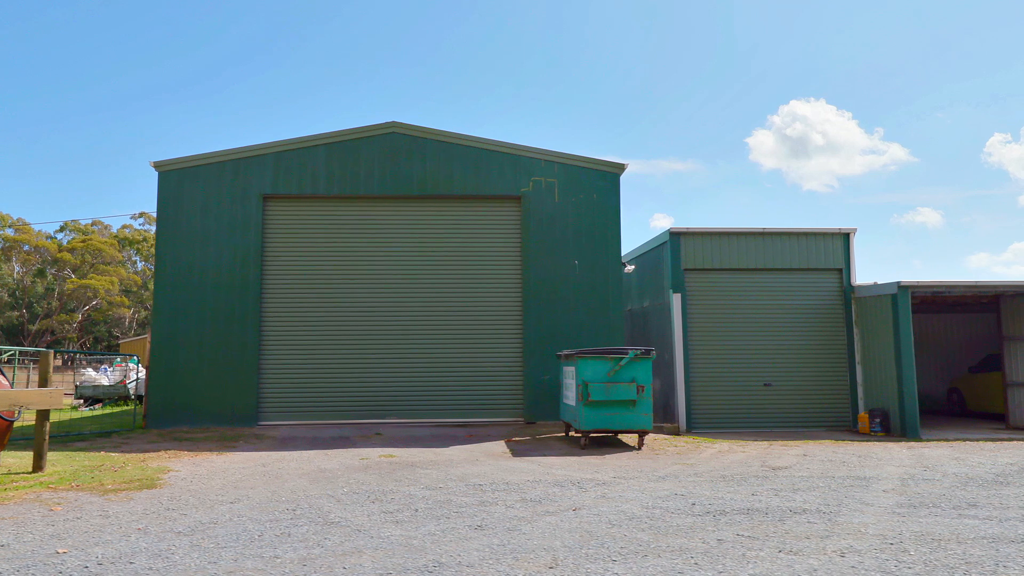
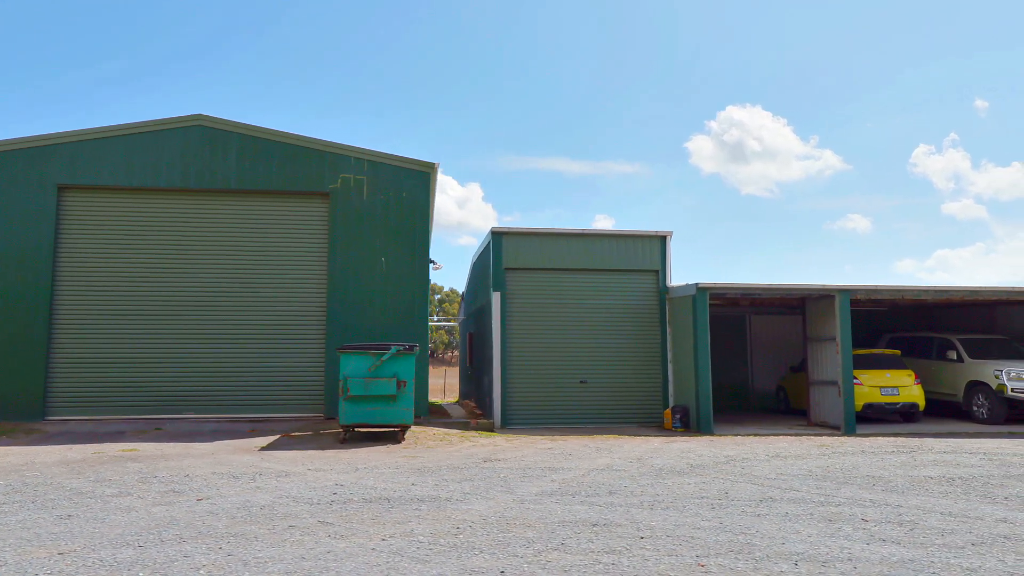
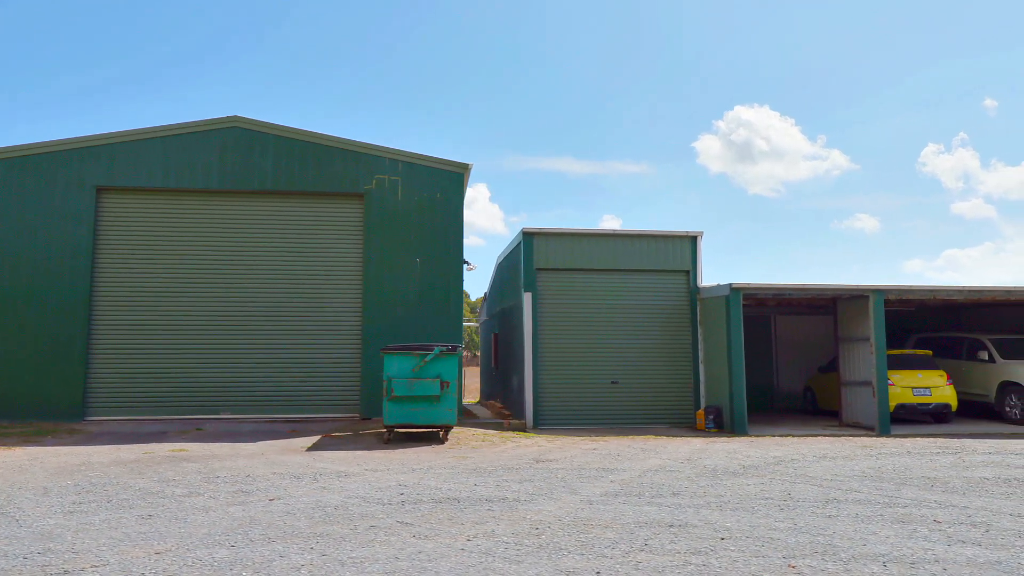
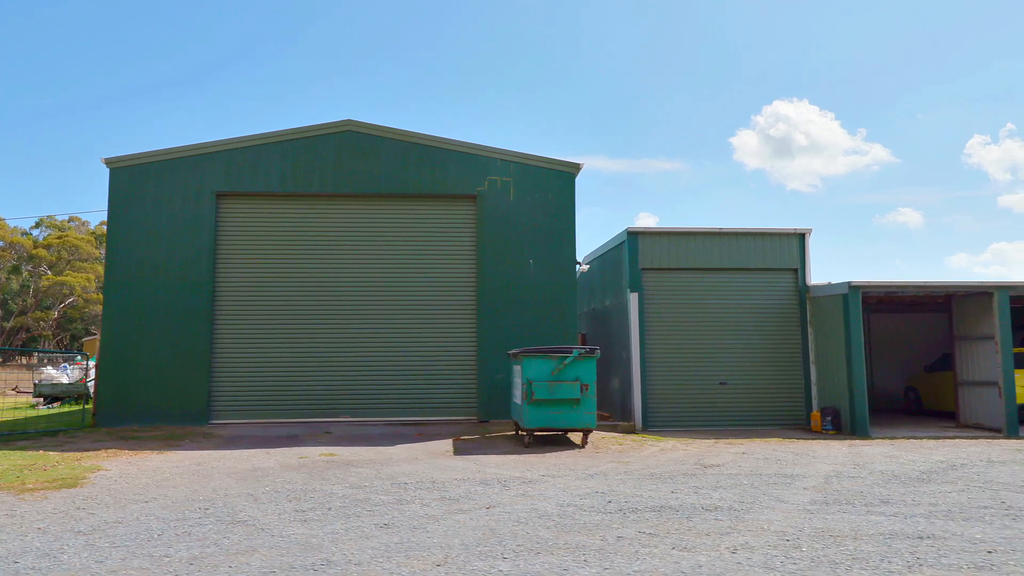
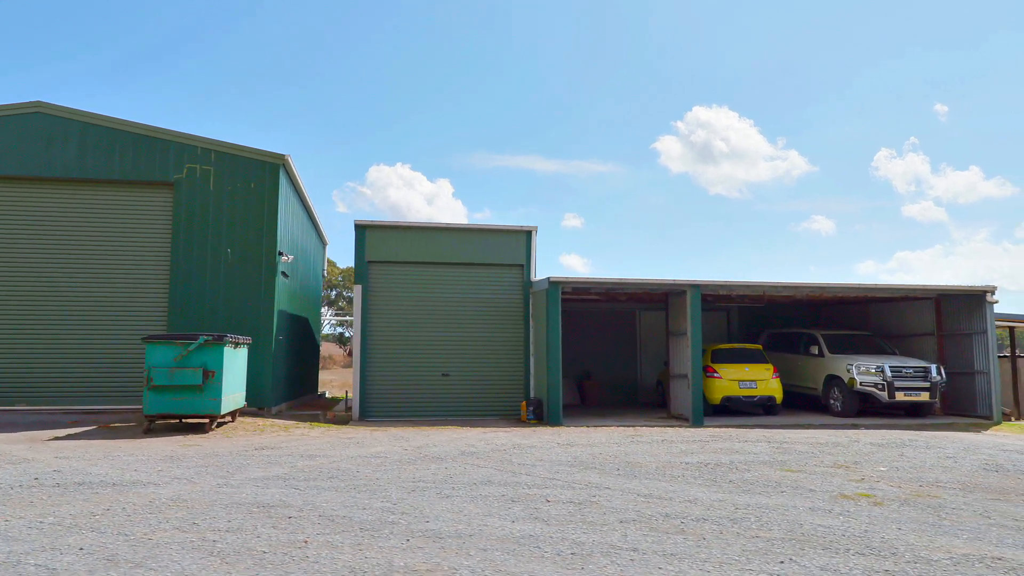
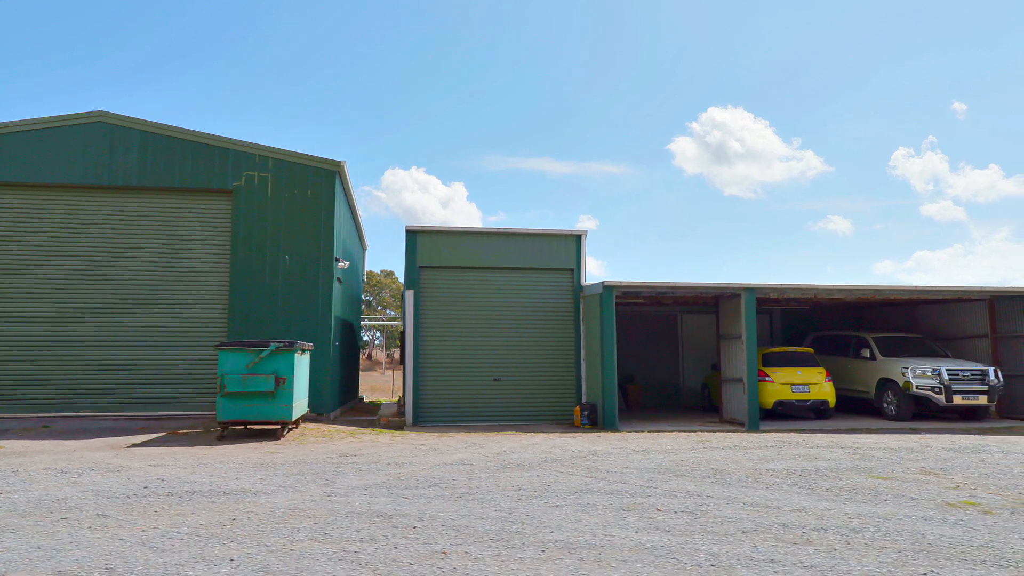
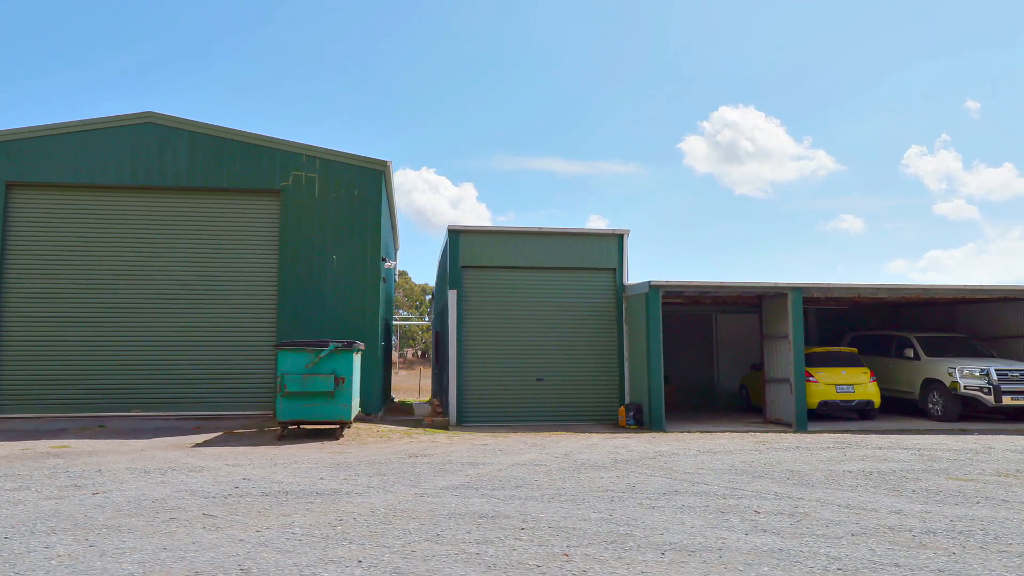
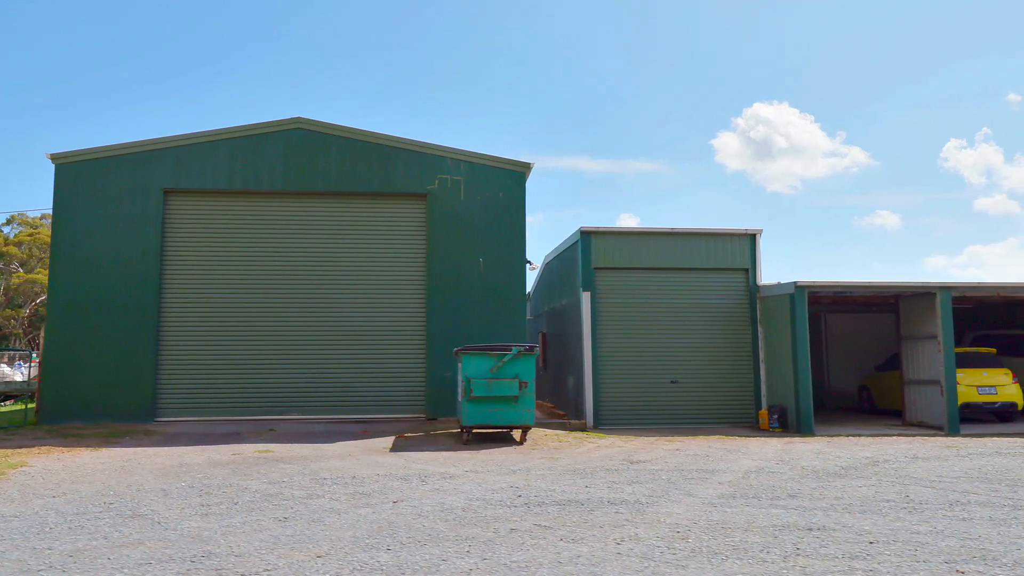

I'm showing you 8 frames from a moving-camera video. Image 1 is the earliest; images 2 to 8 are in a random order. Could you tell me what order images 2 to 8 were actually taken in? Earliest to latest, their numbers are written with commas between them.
4, 8, 3, 2, 7, 6, 5
